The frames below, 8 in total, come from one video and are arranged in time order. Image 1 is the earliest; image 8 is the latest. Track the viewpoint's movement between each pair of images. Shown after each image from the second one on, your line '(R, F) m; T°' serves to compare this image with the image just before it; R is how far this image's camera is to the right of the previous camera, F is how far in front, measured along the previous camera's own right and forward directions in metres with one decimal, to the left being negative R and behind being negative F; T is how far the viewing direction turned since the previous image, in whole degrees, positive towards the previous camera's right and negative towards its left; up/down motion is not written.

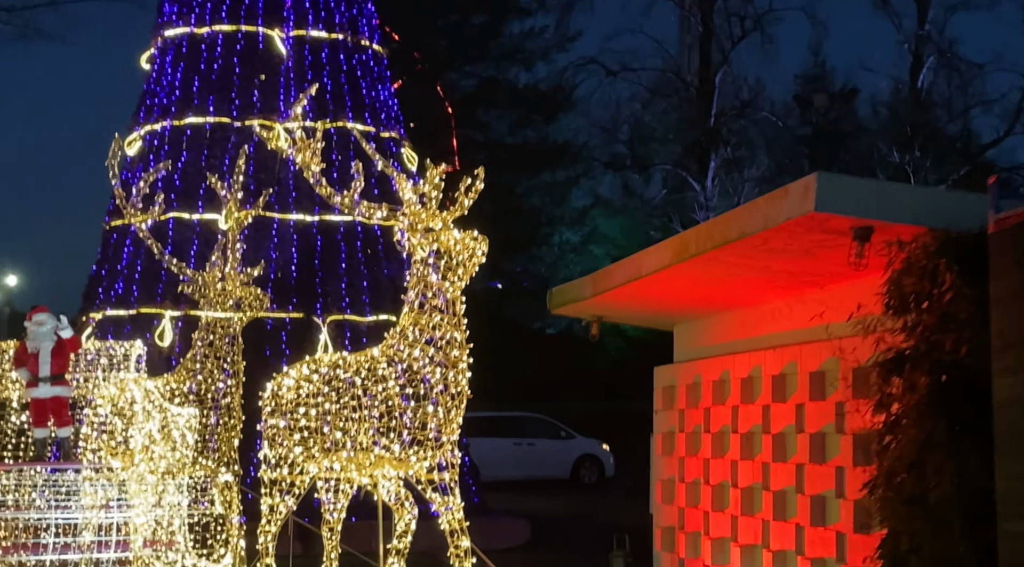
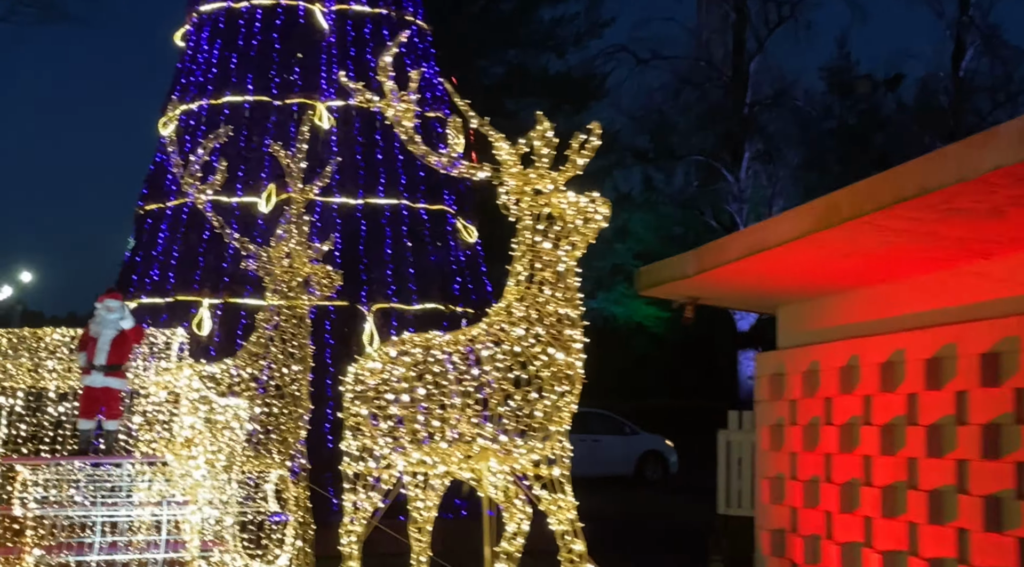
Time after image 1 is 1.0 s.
(-0.4, +0.5) m; 0°
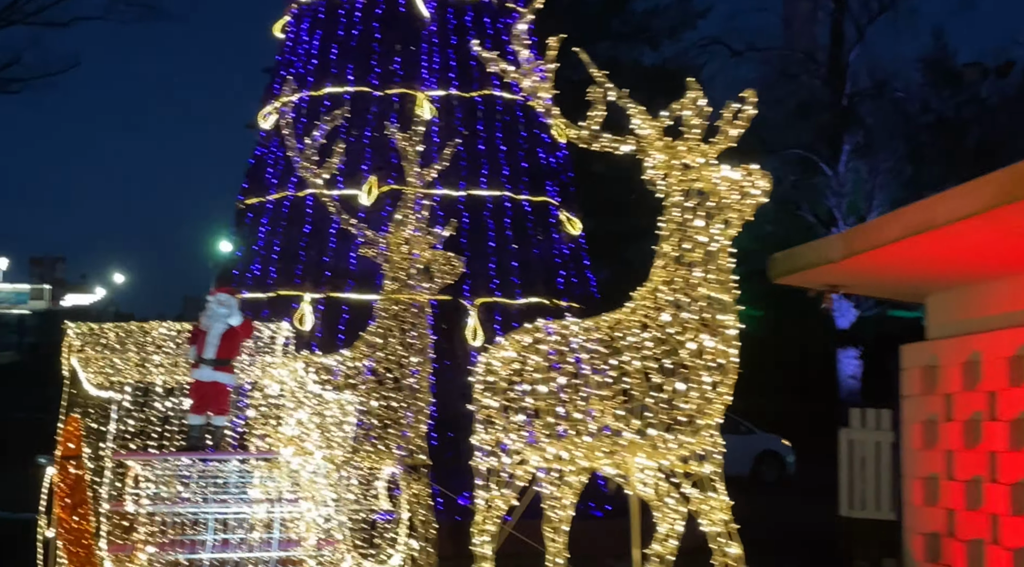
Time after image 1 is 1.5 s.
(-0.2, +0.3) m; -4°
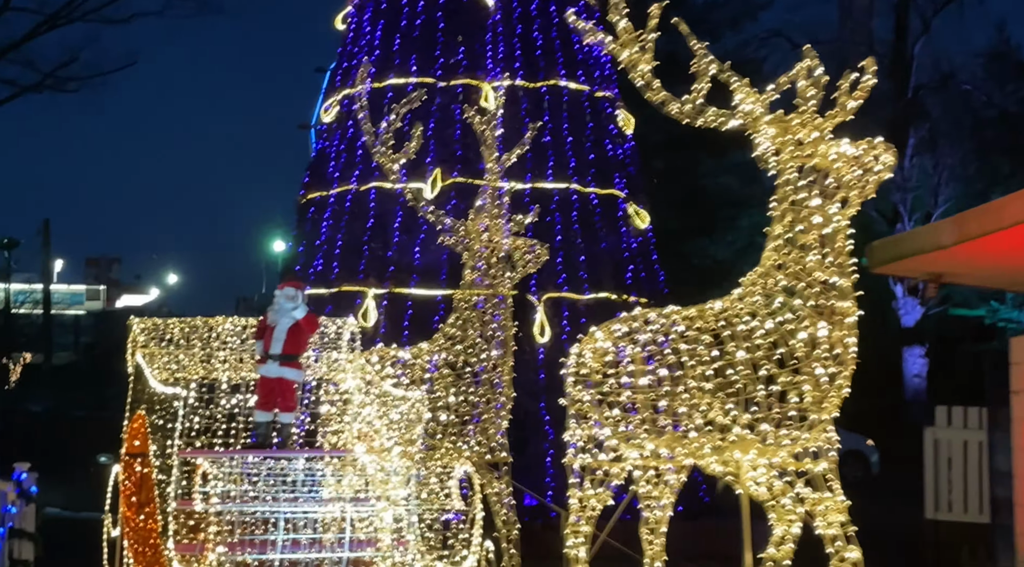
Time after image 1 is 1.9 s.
(-0.2, +0.2) m; -2°
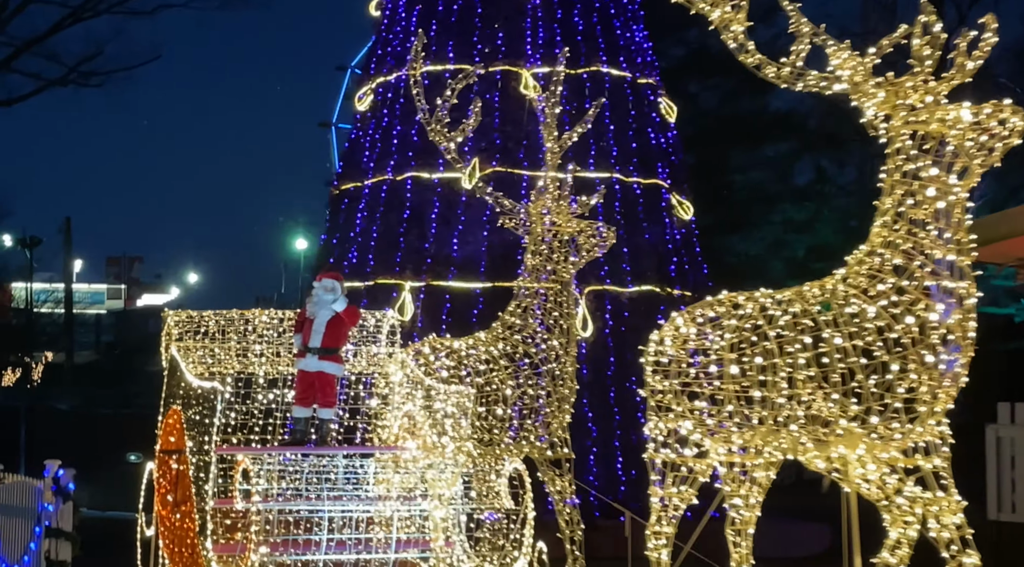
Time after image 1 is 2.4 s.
(-0.2, +0.3) m; -1°
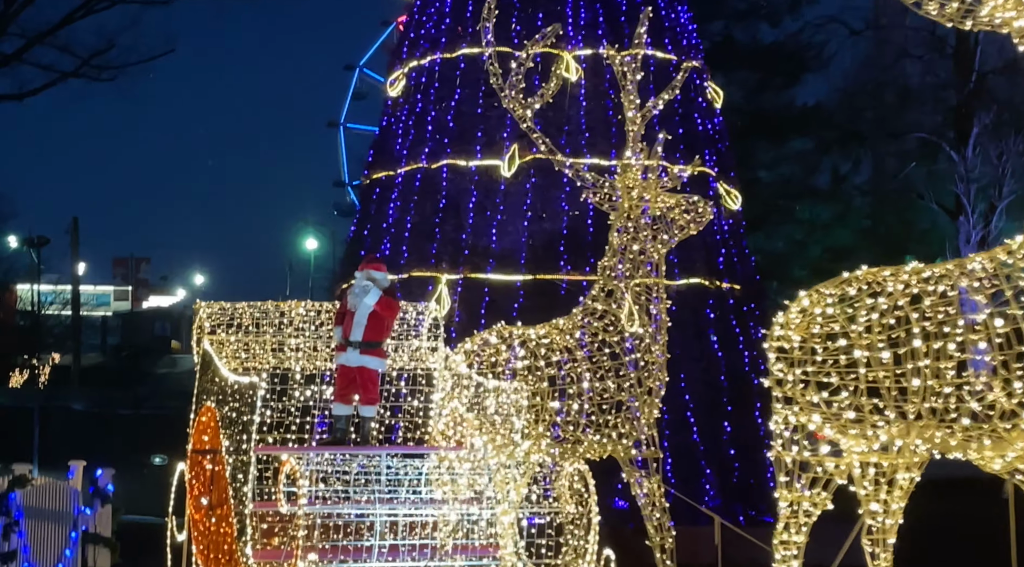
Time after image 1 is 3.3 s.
(-0.3, +0.4) m; 0°
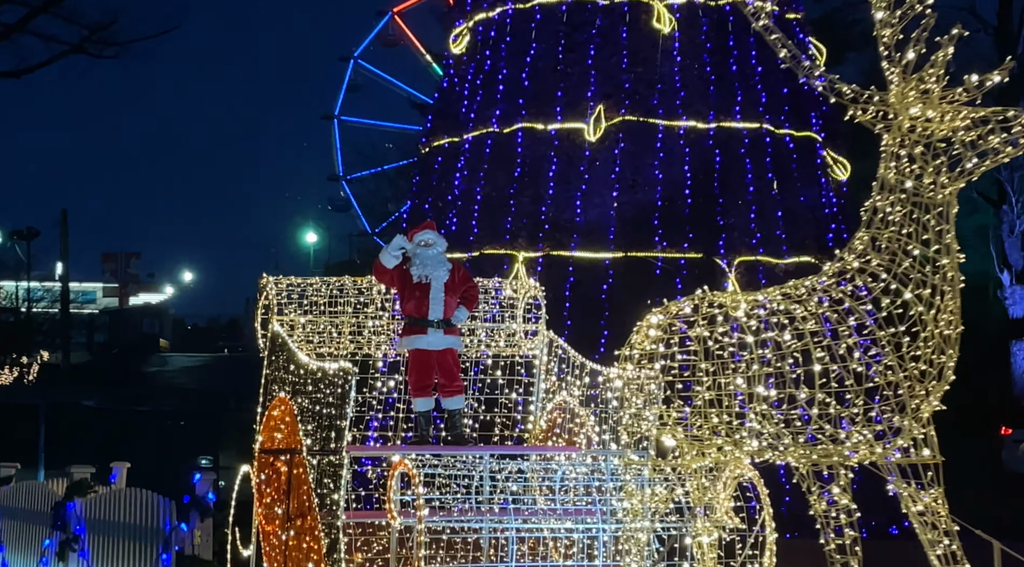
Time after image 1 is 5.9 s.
(-0.7, +1.0) m; +1°
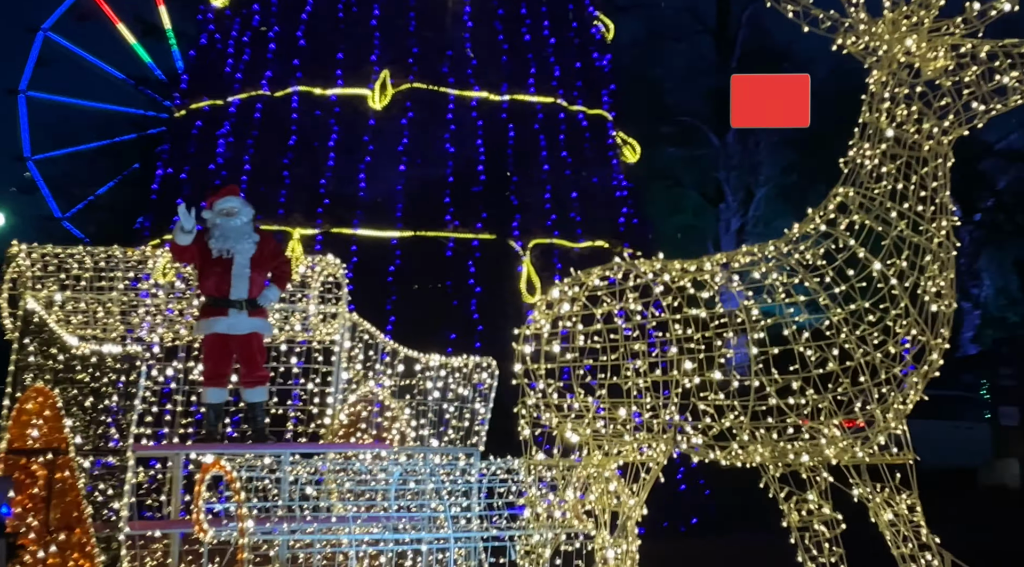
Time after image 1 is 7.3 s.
(-0.5, +0.7) m; +15°
